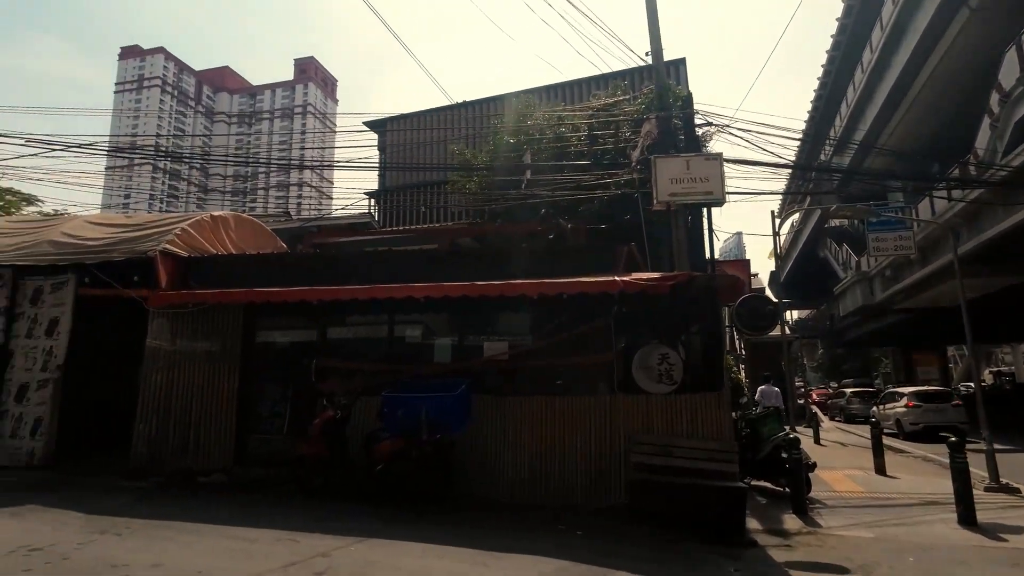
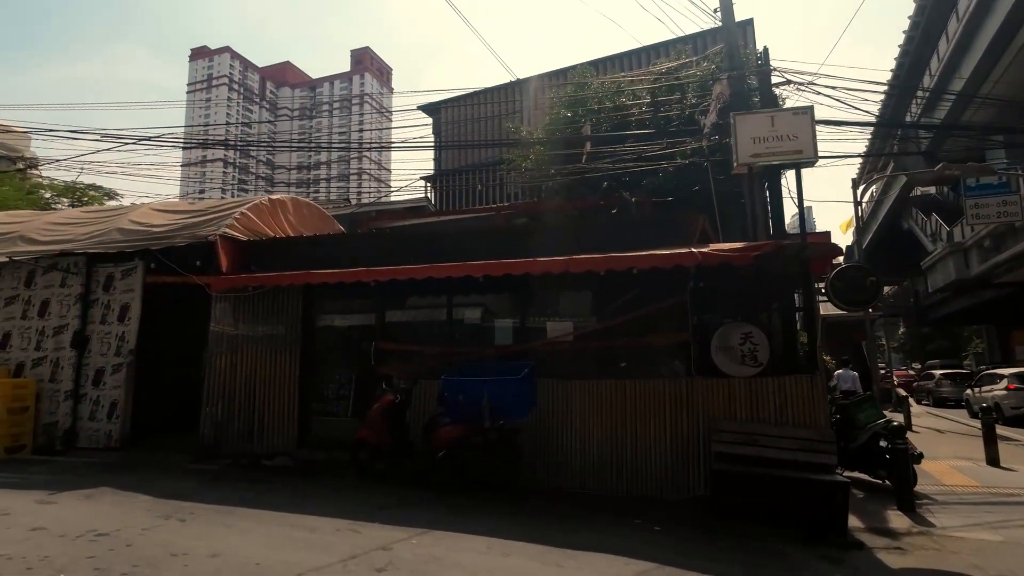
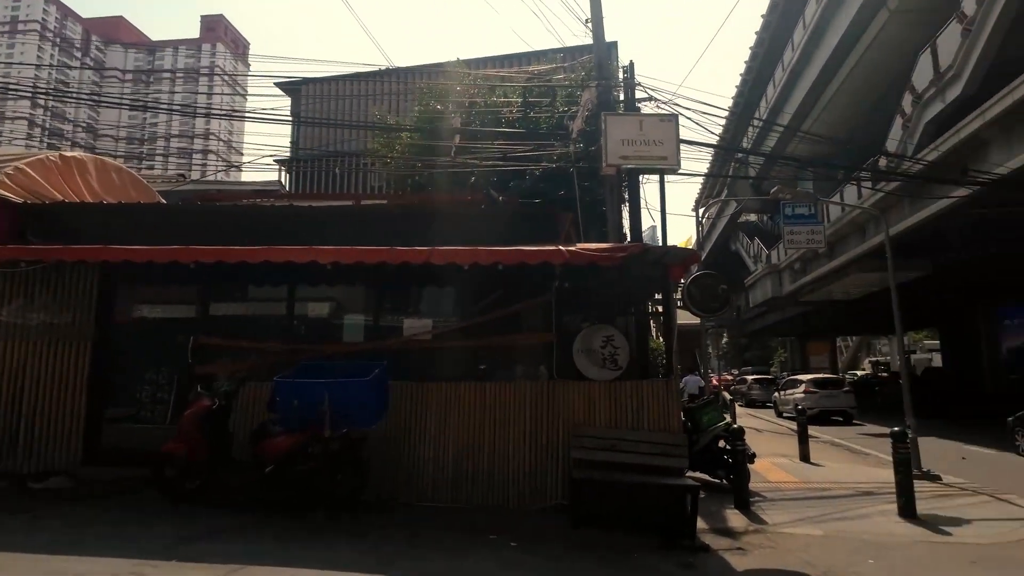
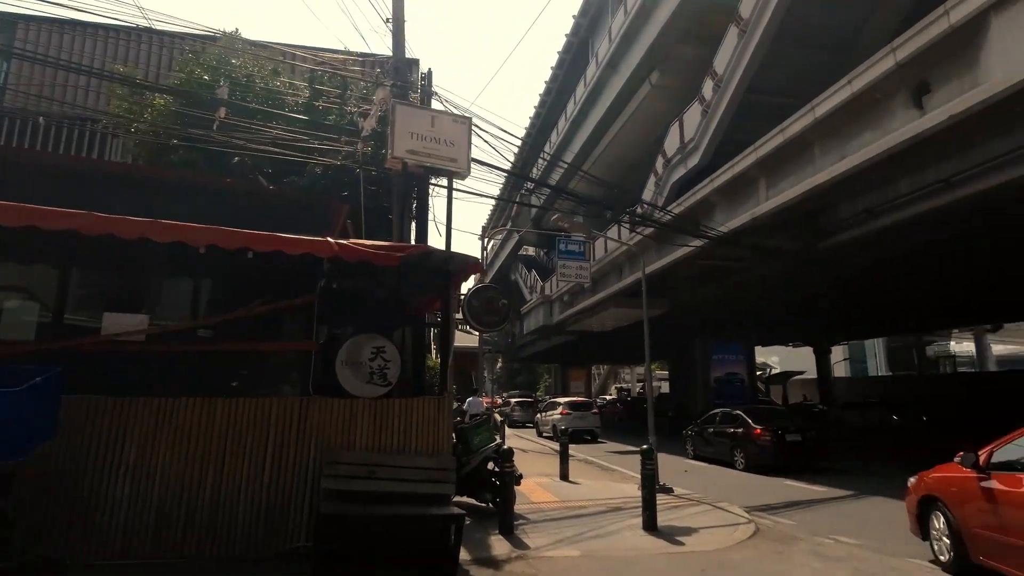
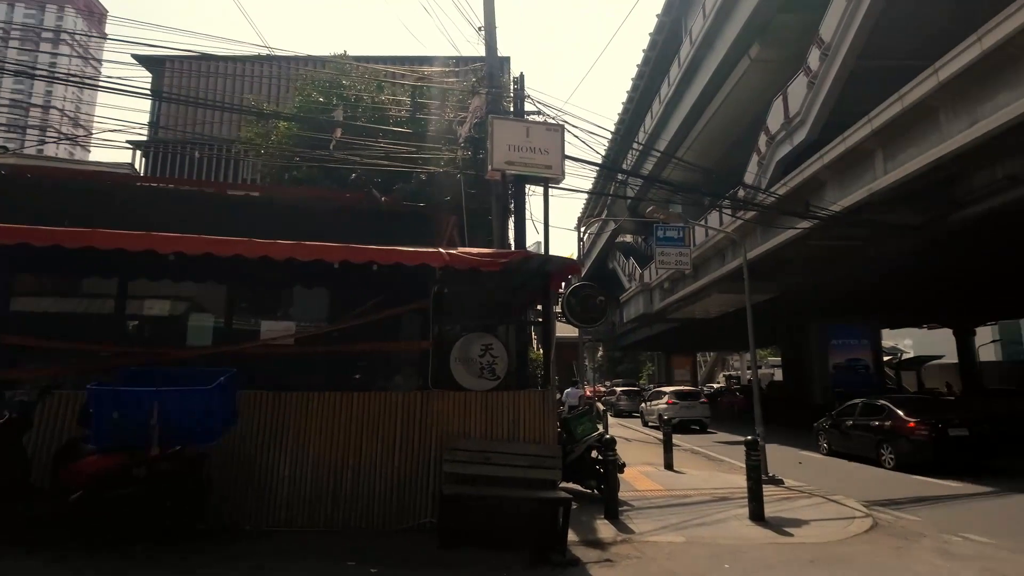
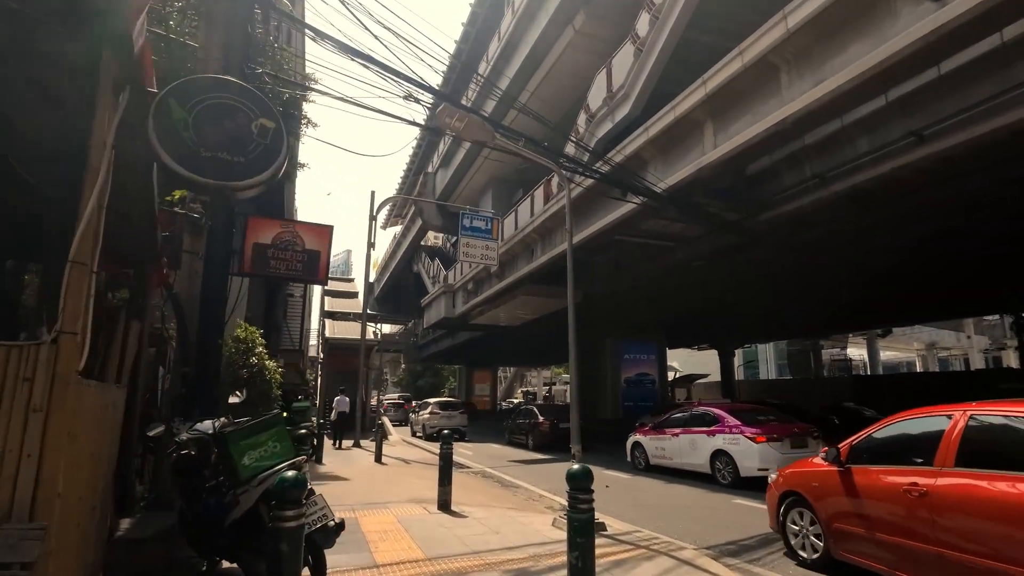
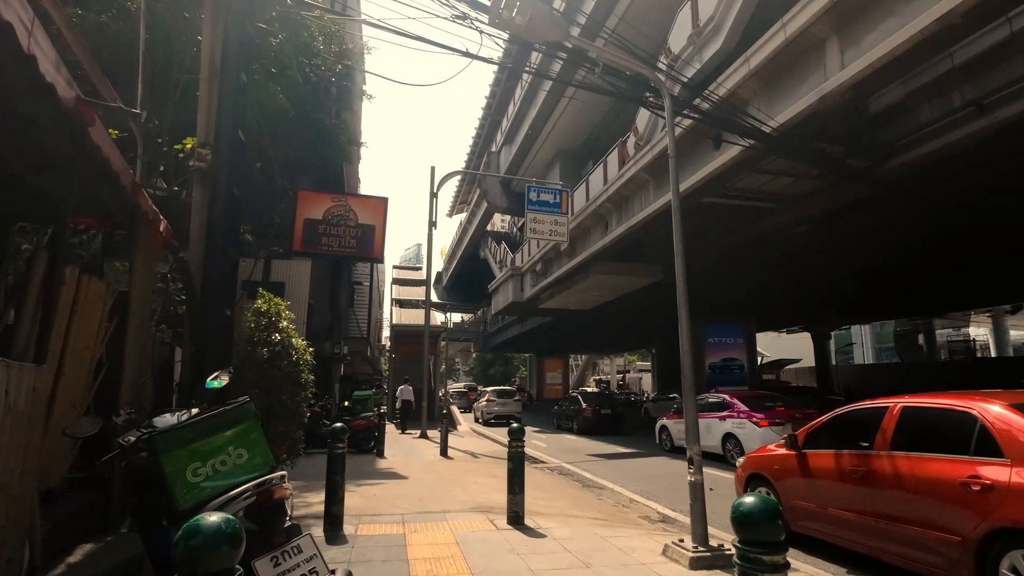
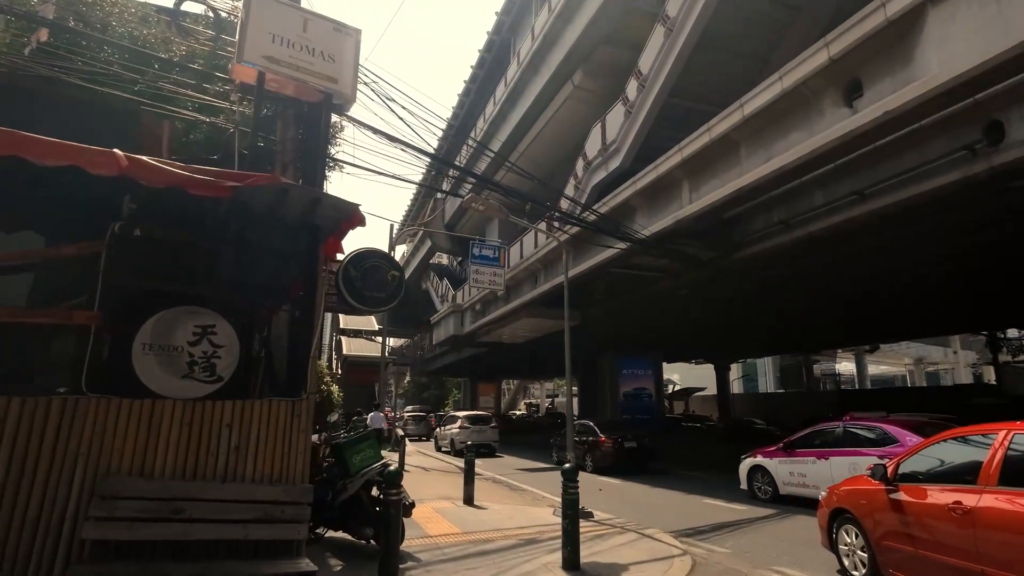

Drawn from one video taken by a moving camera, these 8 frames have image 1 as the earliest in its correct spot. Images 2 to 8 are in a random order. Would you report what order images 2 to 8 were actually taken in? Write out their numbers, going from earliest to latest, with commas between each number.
2, 3, 5, 4, 8, 6, 7
